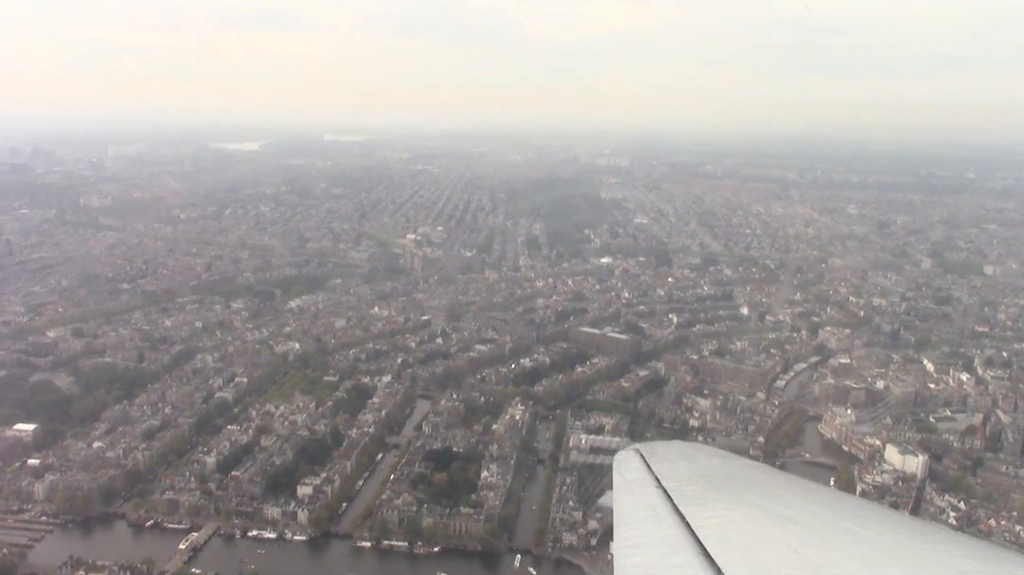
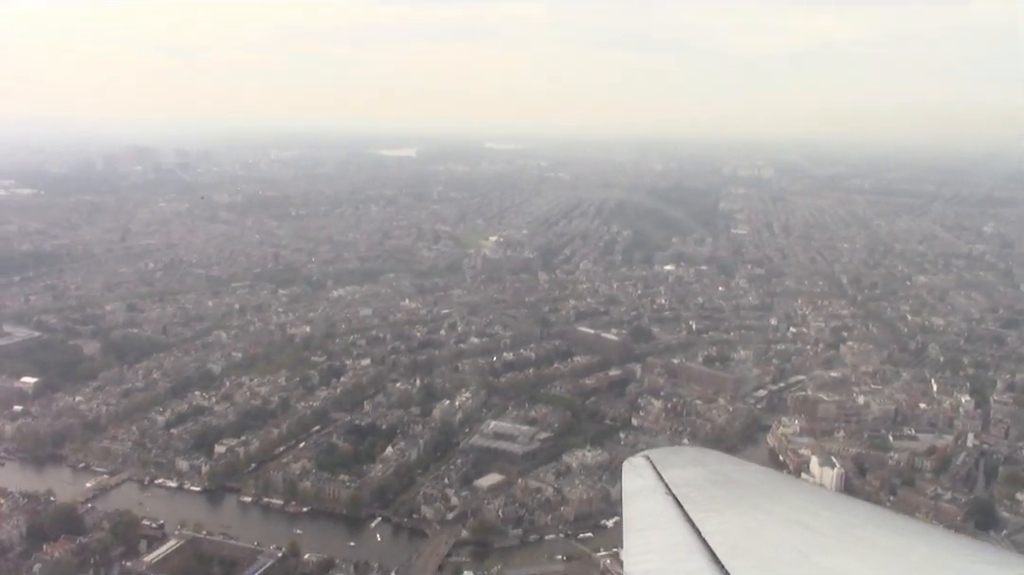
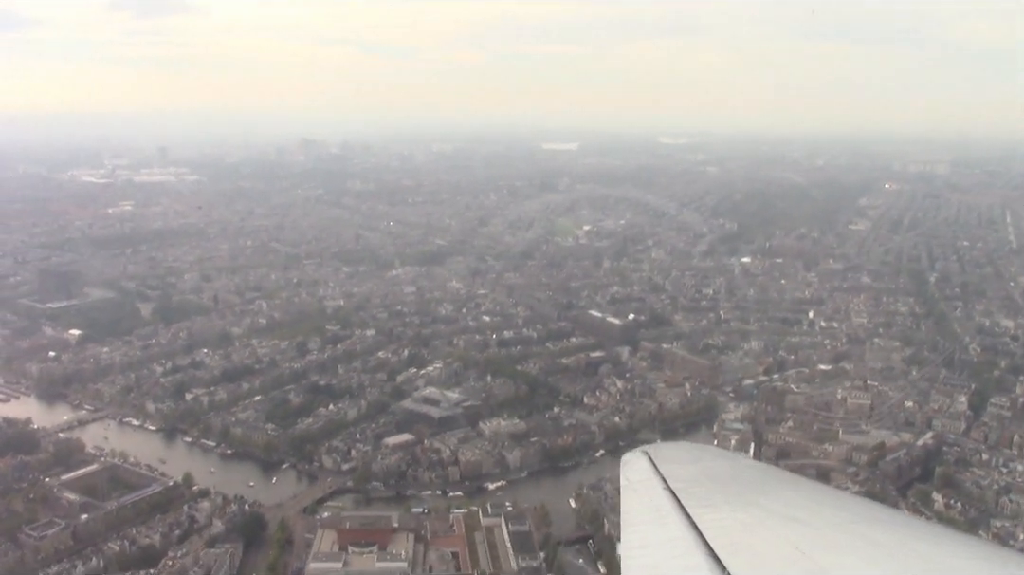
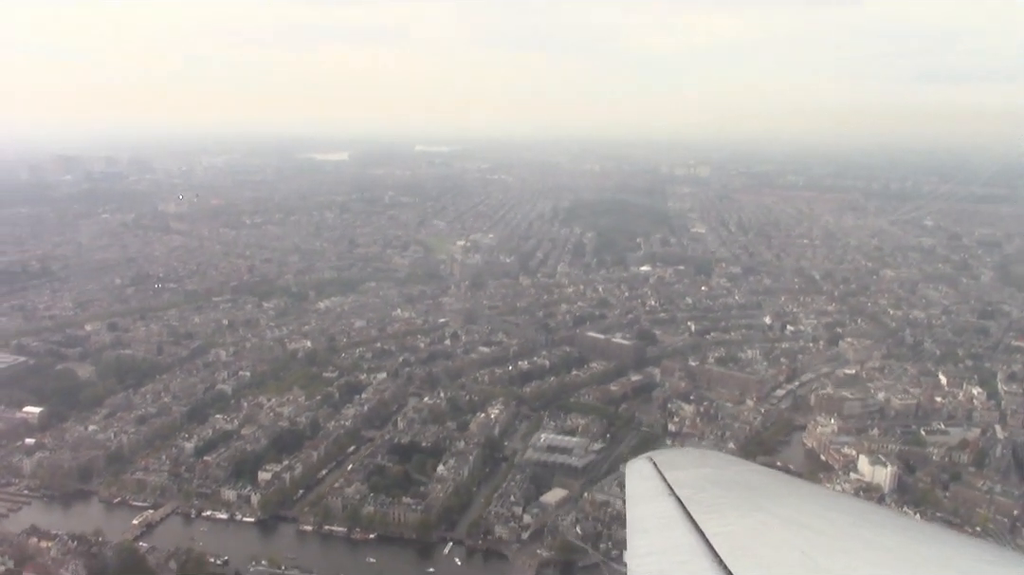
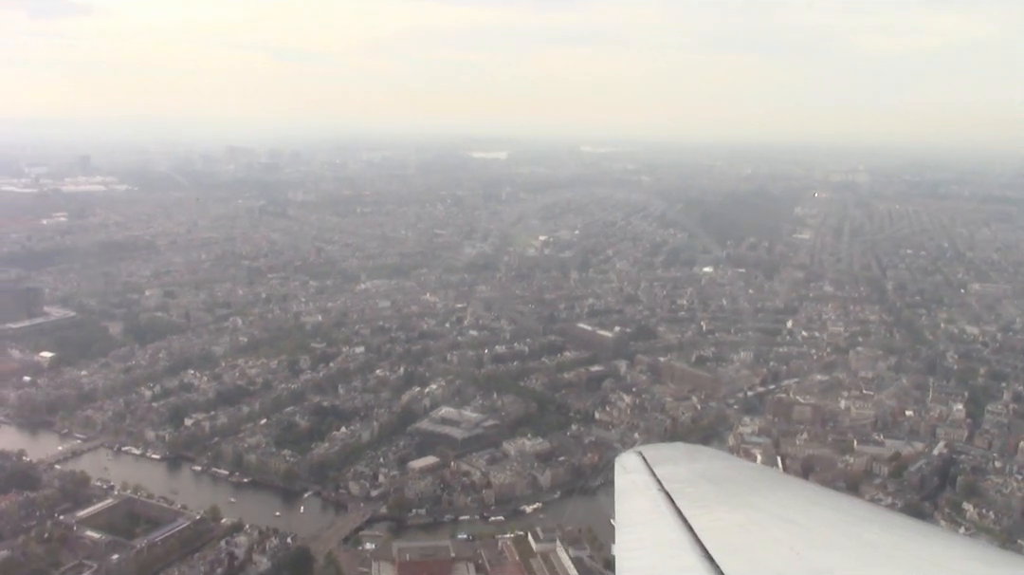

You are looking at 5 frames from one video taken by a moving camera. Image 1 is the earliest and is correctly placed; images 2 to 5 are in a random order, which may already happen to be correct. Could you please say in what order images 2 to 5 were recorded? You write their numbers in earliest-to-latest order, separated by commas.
4, 2, 5, 3
